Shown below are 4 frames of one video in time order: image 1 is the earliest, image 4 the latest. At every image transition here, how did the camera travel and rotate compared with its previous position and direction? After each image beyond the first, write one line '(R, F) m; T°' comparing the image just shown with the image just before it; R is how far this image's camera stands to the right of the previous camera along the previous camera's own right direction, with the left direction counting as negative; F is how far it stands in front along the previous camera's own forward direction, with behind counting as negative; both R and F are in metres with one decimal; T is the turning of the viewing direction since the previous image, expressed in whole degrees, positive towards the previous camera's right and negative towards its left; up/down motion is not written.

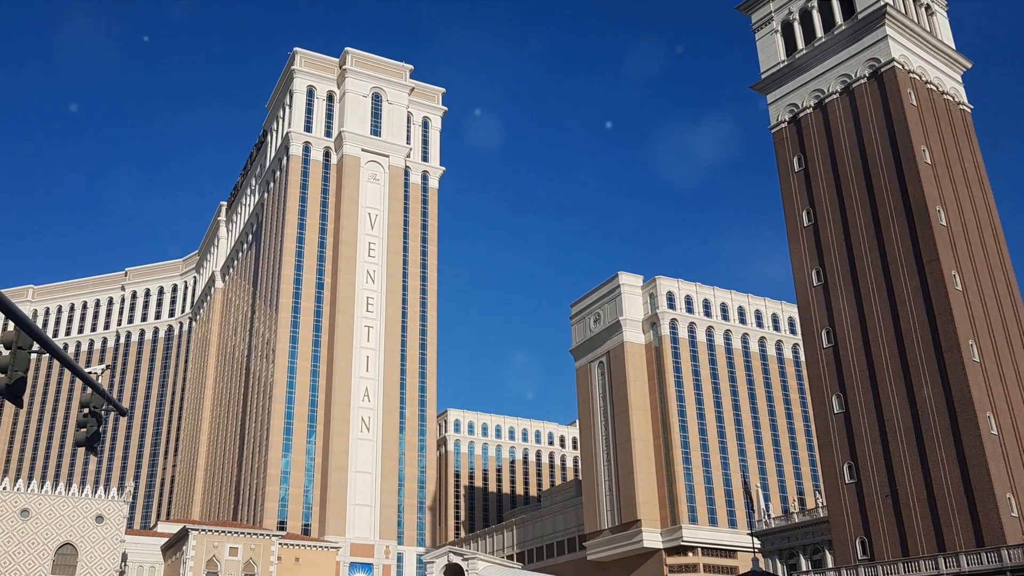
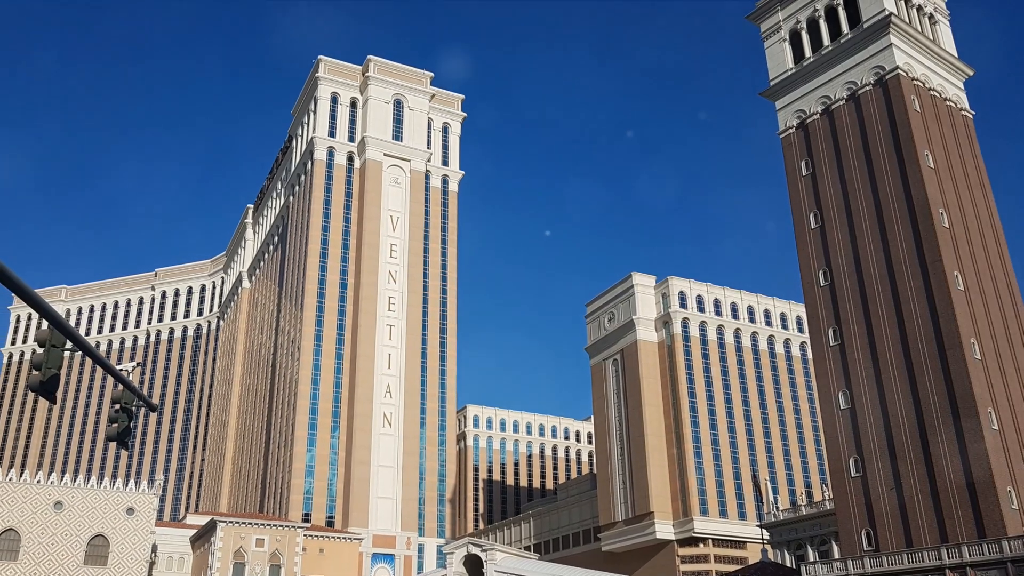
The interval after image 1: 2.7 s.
(0.0, -2.6) m; -1°
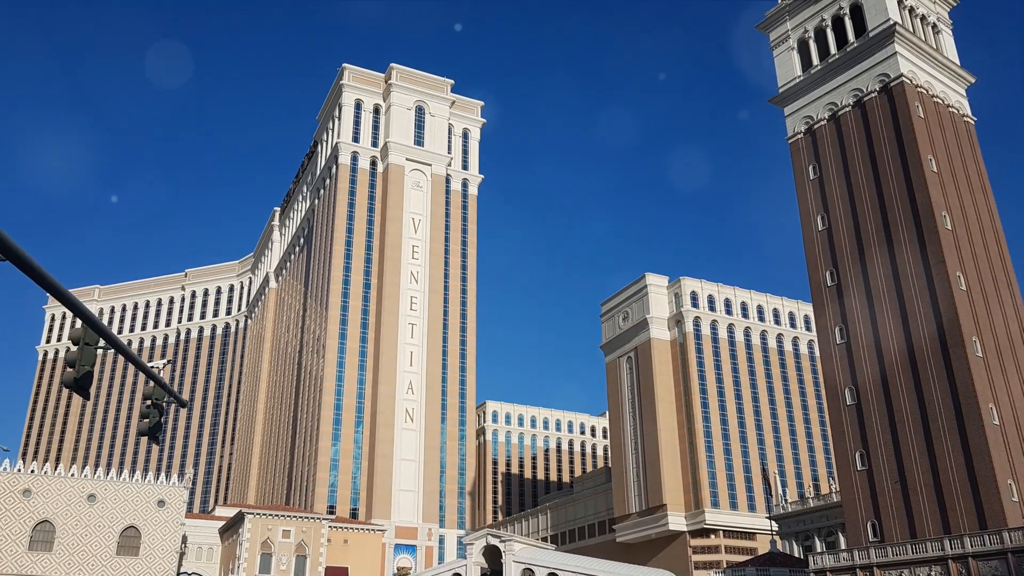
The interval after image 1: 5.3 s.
(0.0, -2.9) m; -1°
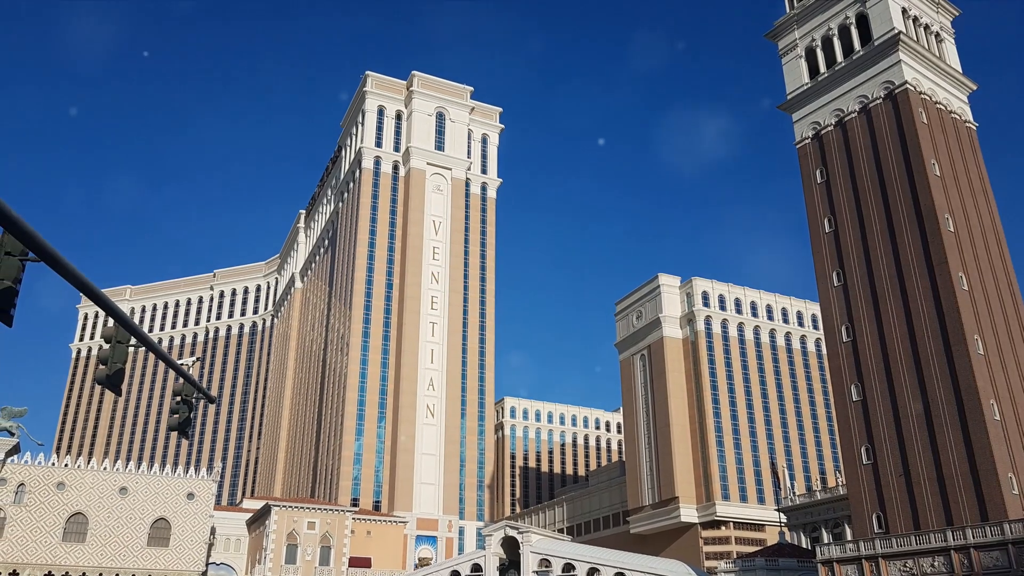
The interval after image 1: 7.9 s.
(+0.1, -2.9) m; -1°
